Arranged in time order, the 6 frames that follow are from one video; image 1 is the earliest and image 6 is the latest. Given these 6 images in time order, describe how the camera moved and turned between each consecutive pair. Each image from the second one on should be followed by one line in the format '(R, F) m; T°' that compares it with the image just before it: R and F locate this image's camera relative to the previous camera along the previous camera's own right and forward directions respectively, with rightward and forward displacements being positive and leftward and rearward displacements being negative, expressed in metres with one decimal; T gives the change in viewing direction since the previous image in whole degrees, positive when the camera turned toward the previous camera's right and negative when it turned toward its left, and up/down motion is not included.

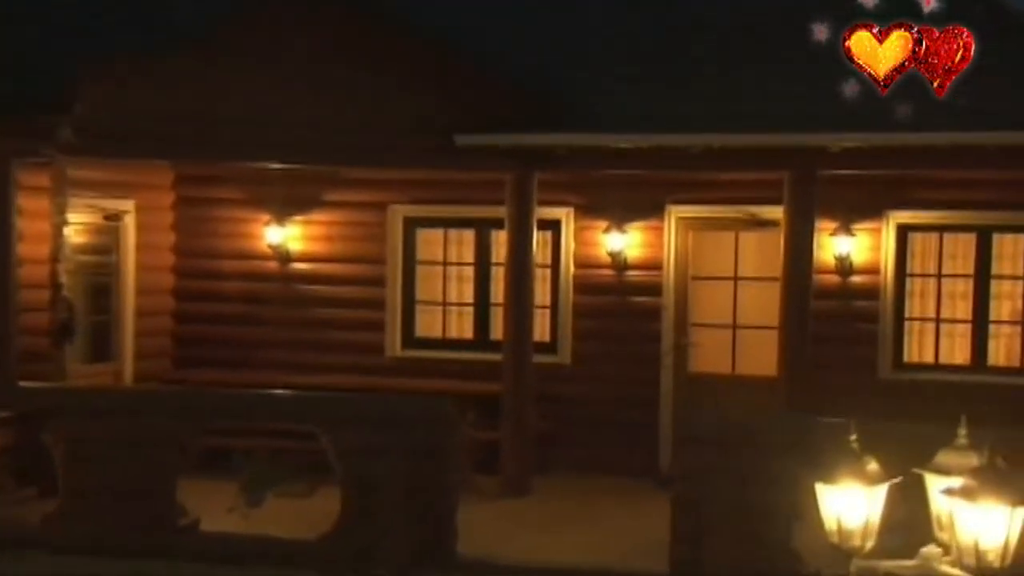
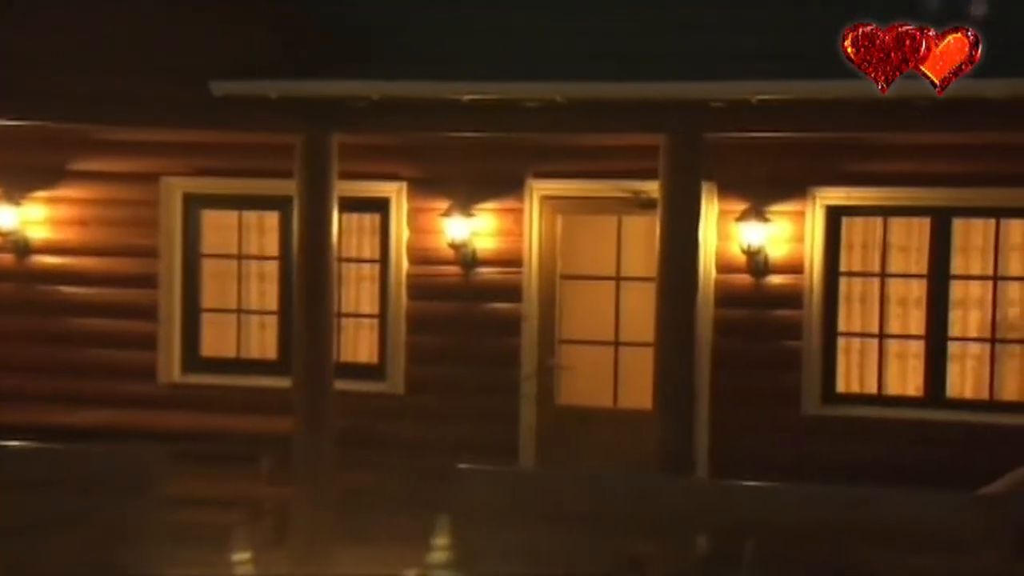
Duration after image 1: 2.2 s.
(+1.9, +3.2) m; 0°
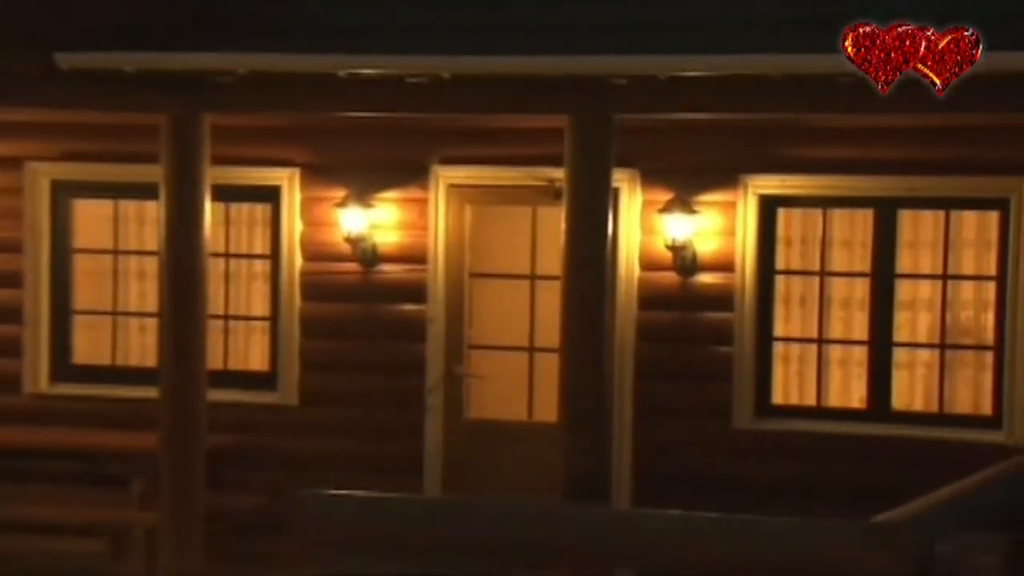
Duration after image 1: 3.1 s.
(+0.8, +1.0) m; +1°
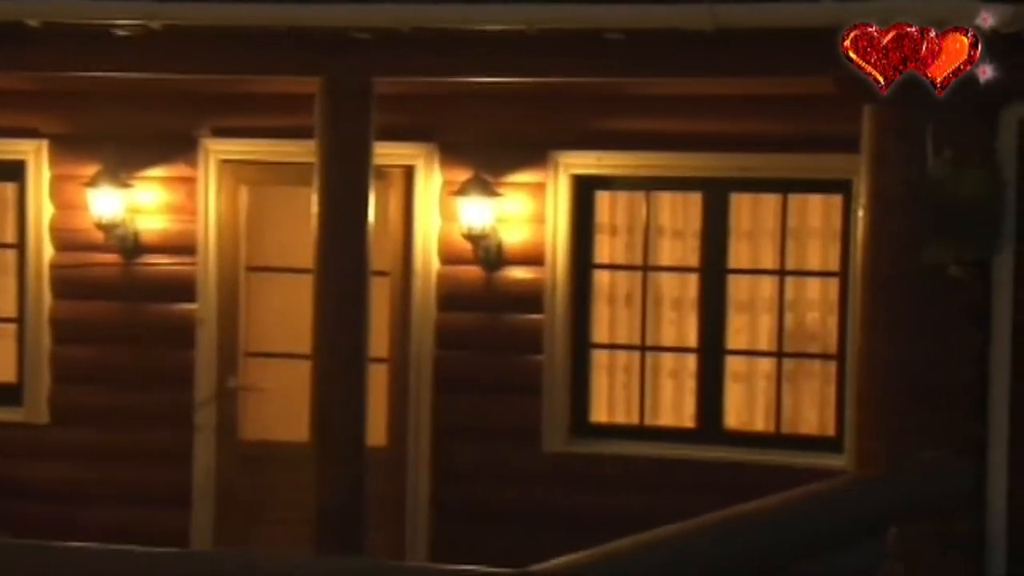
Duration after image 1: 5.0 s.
(+1.4, +1.3) m; +2°
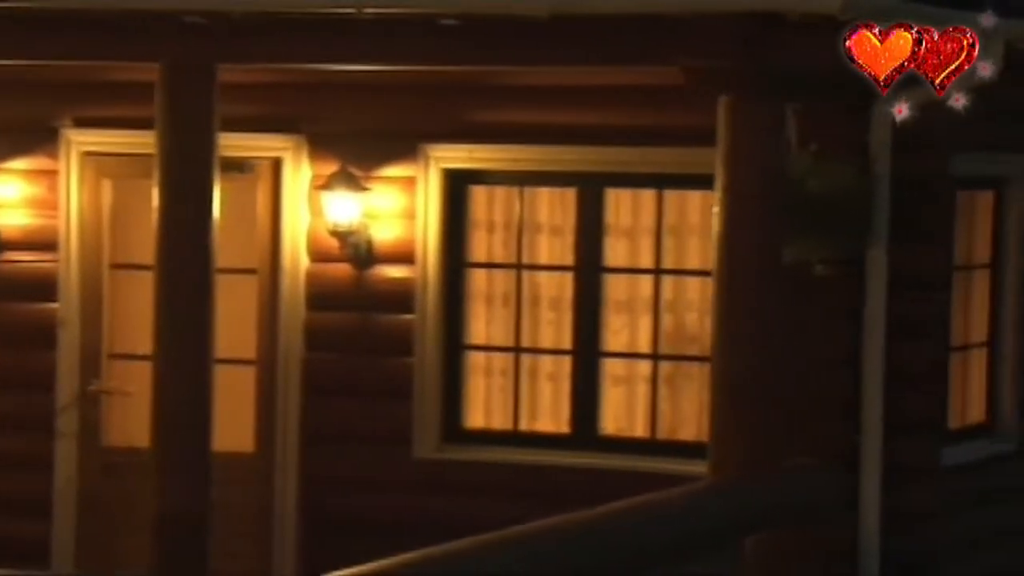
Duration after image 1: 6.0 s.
(+0.8, +0.3) m; +1°
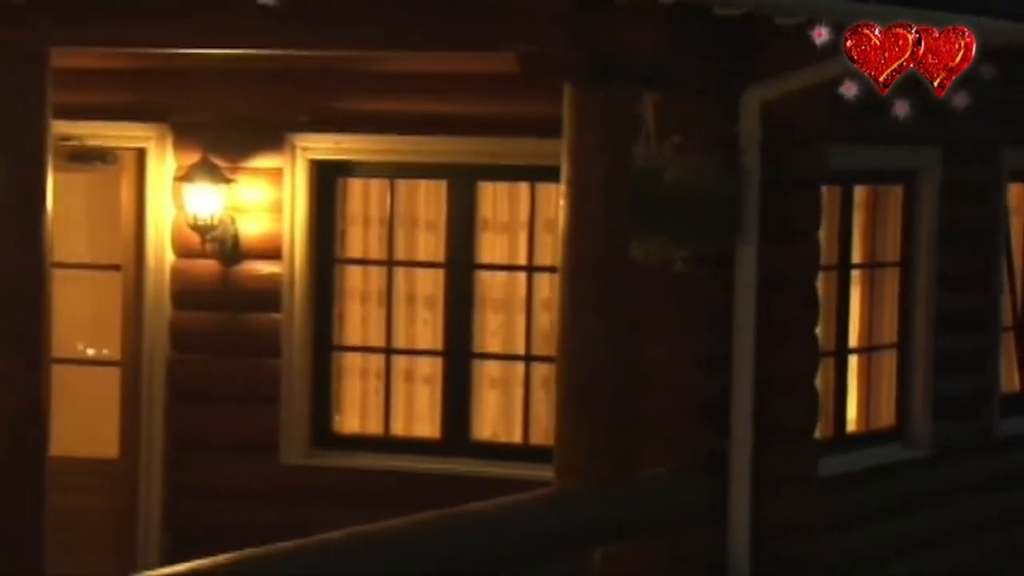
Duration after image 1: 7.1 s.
(+0.8, +0.3) m; 0°
